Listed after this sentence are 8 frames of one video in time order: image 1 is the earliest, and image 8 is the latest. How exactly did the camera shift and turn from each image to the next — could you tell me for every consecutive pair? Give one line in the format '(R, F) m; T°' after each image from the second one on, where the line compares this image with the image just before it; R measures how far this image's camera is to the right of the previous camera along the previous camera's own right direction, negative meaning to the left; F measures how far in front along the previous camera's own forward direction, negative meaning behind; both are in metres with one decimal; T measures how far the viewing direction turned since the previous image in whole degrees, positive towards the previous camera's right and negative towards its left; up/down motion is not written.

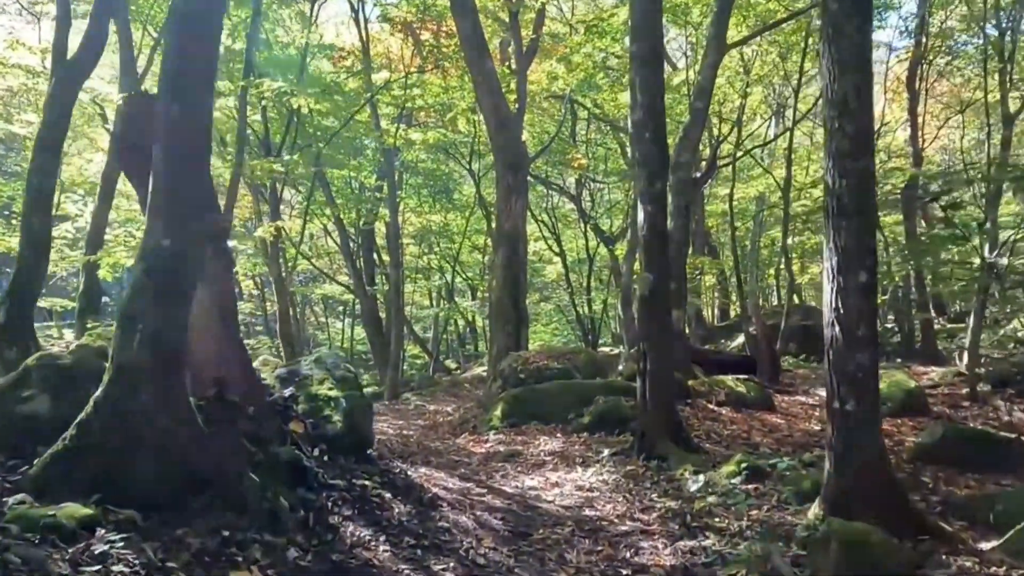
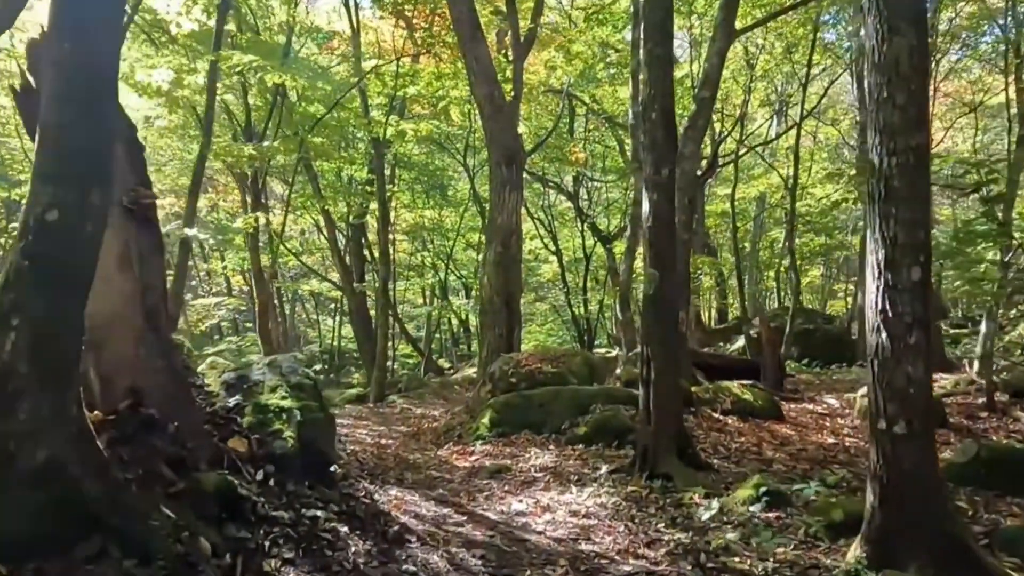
(0.0, +0.7) m; 0°
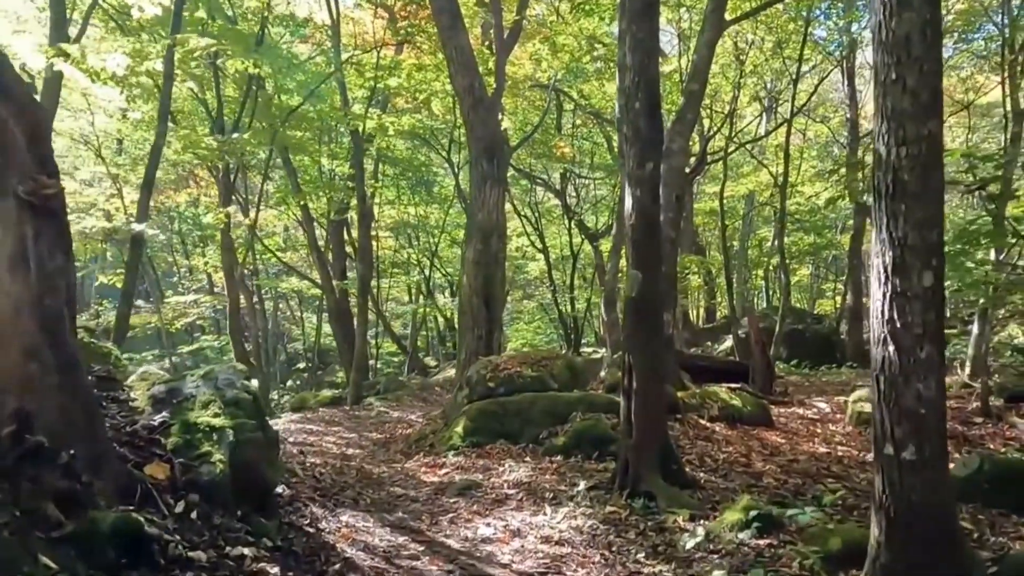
(+0.1, +0.4) m; +1°
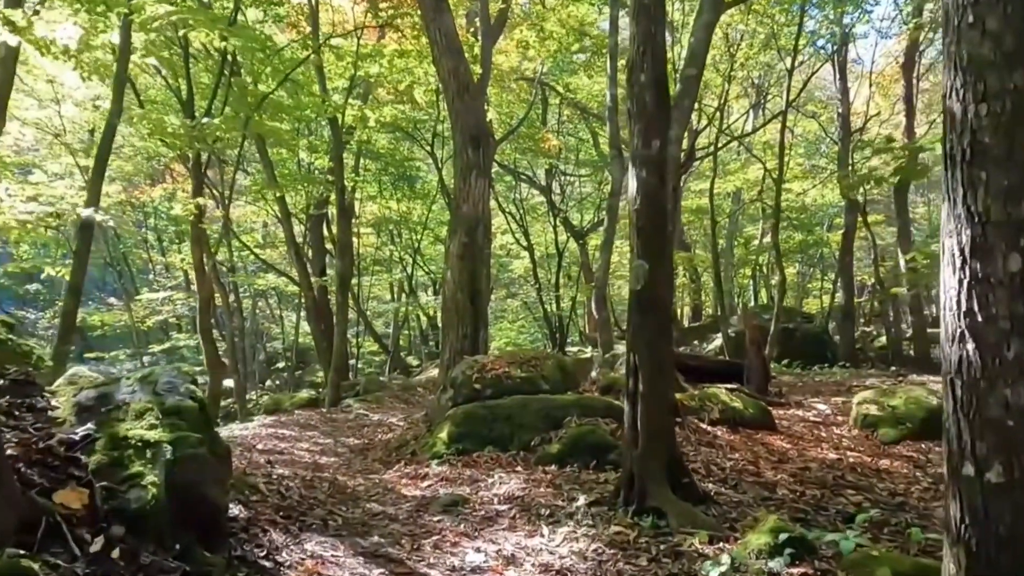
(-0.1, +0.6) m; +1°
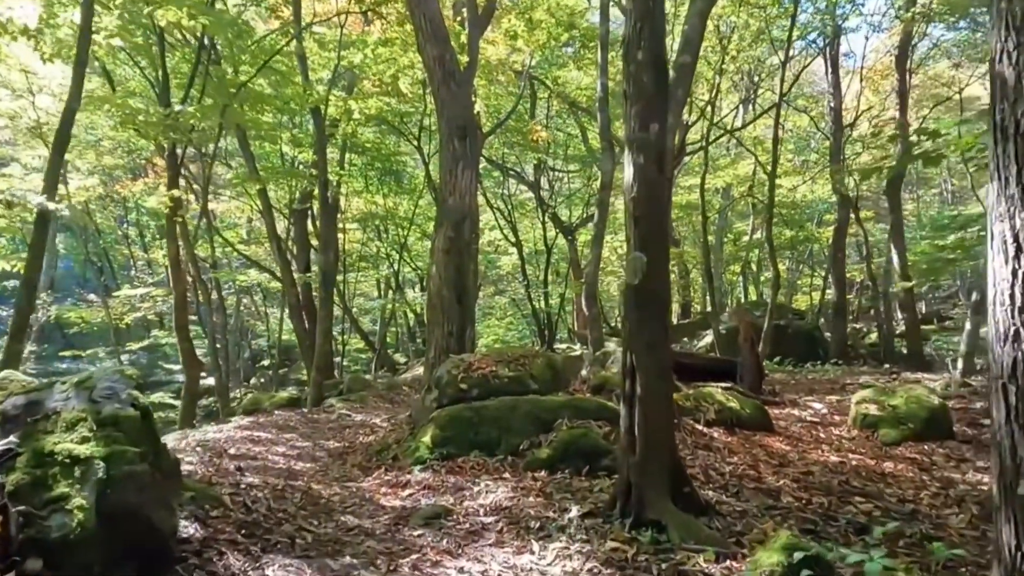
(0.0, +0.4) m; +1°
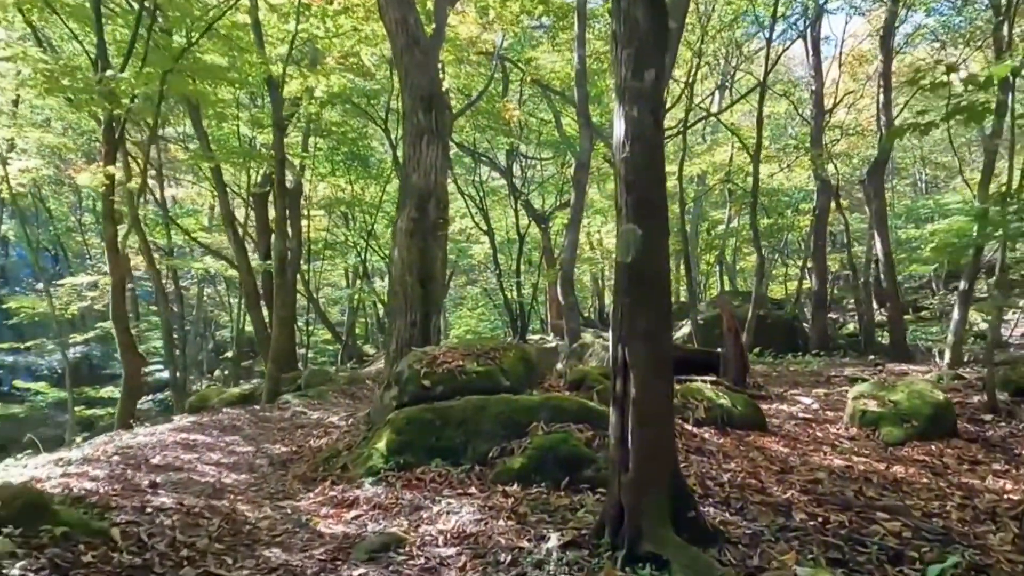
(0.0, +0.8) m; +2°
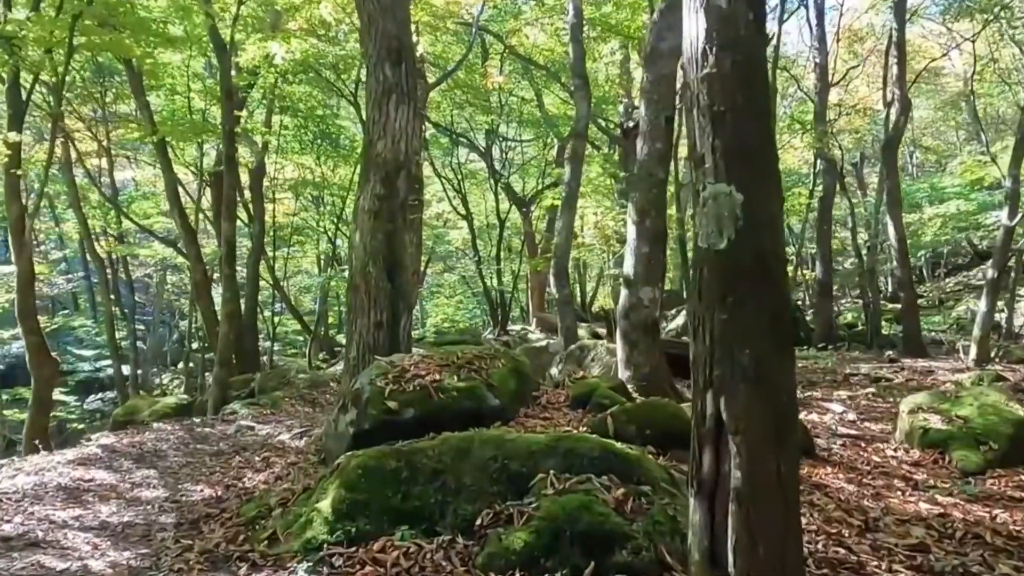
(-0.1, +1.5) m; +2°
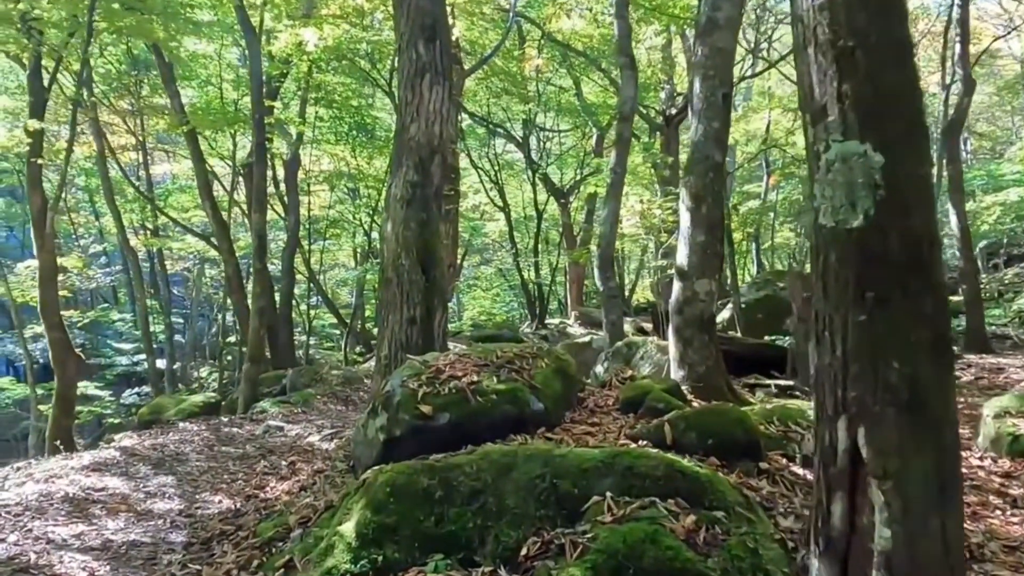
(-0.1, +0.5) m; -3°
